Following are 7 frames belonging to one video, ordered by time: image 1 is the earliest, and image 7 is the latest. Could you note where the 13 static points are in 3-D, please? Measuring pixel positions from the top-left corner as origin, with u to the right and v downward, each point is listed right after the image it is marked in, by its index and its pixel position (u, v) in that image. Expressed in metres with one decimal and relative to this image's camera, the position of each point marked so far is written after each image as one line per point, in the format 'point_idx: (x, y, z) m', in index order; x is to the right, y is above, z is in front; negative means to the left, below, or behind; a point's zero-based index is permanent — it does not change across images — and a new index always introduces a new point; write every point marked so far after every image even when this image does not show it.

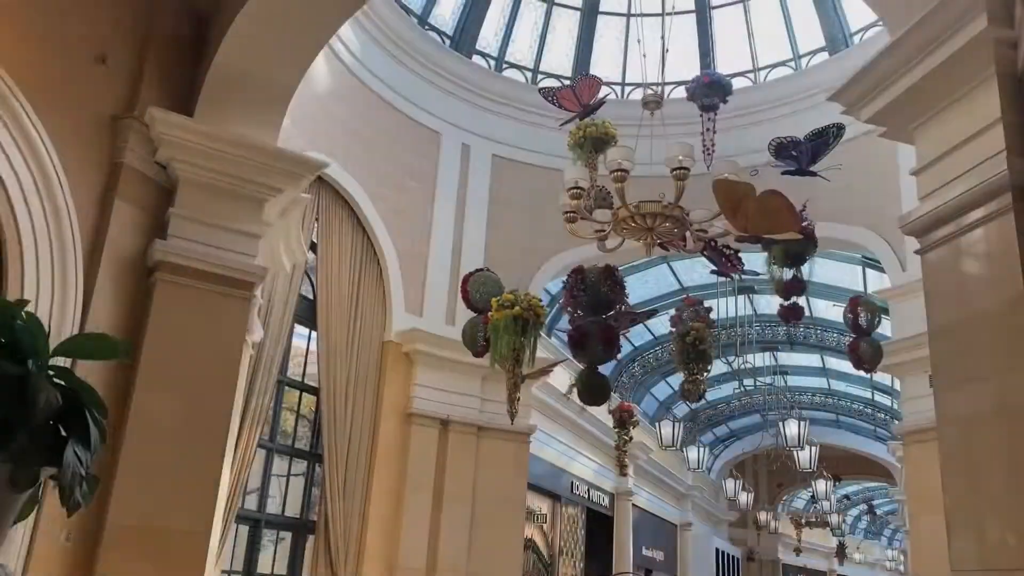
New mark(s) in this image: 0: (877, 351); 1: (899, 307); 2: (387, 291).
0: (+2.9, -0.5, +6.4) m
1: (+3.6, -0.2, +7.6) m
2: (-1.2, 0.0, +8.1) m
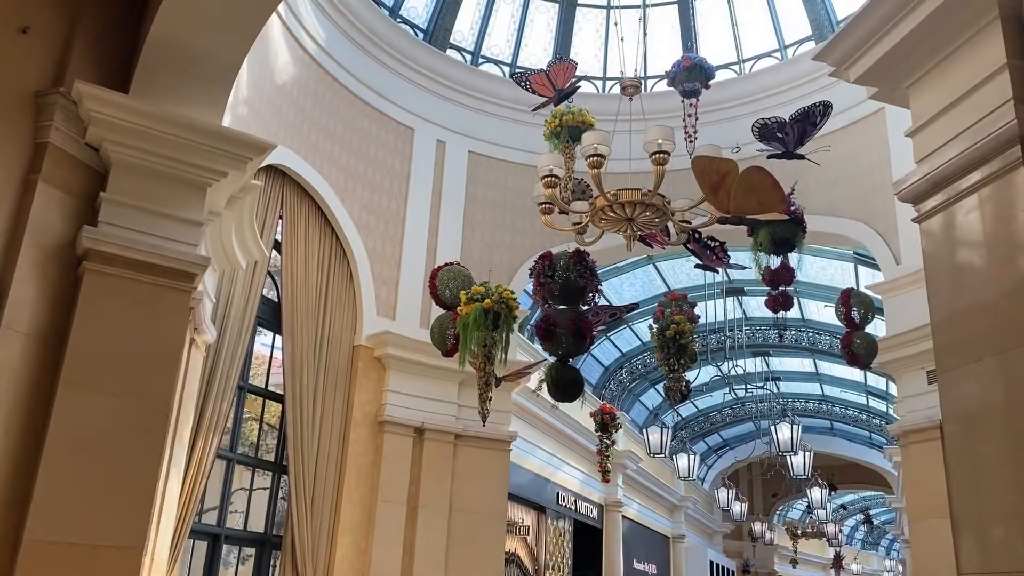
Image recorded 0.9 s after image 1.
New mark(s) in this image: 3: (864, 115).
0: (+2.7, -0.4, +6.1) m
1: (+3.4, -0.1, +7.2) m
2: (-1.5, 0.0, +7.7) m
3: (+3.4, +1.7, +7.9) m
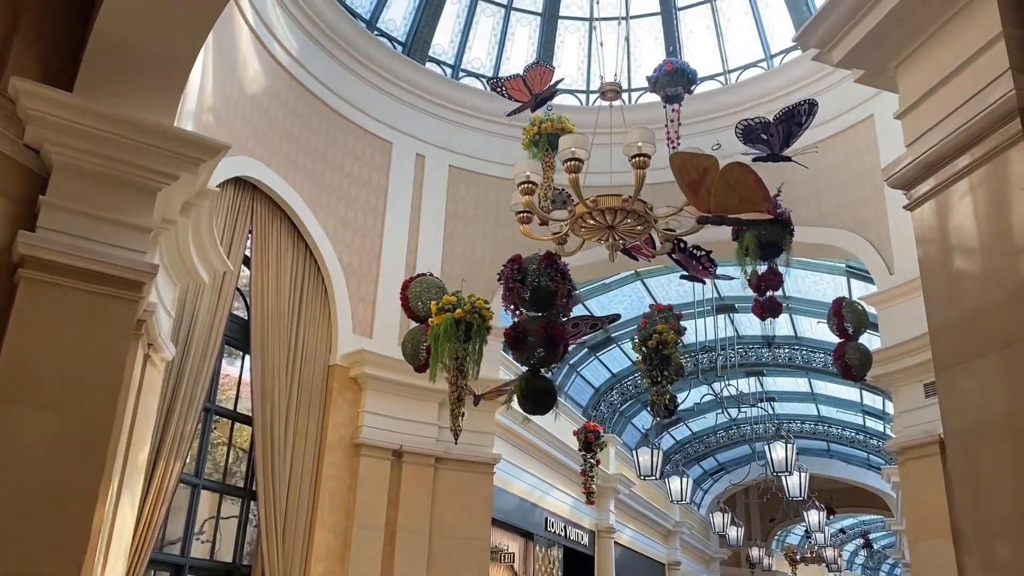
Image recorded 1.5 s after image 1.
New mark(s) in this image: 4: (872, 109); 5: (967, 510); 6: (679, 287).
0: (+2.5, -0.5, +5.8) m
1: (+3.2, -0.2, +7.0) m
2: (-1.6, -0.2, +7.4) m
3: (+3.2, +1.6, +7.7) m
4: (+3.4, +1.7, +7.6) m
5: (+1.3, -0.6, +2.4) m
6: (+2.2, +0.1, +10.9) m
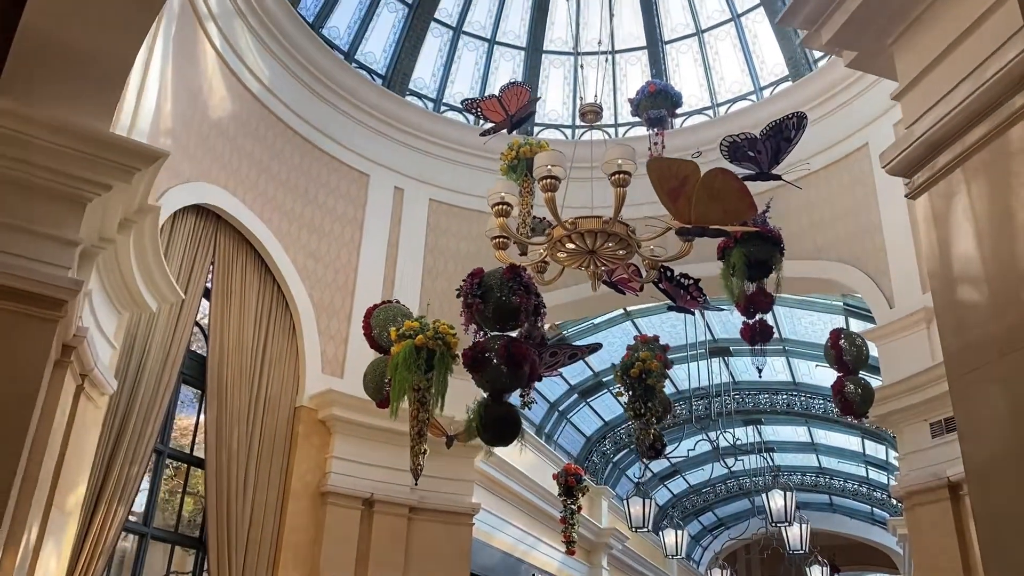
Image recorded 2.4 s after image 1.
0: (+2.4, -0.7, +5.4) m
1: (+3.0, -0.5, +6.6) m
2: (-1.8, -0.5, +7.0) m
3: (+3.1, +1.2, +7.4) m
4: (+3.2, +1.4, +7.3) m
5: (+1.2, -0.6, +1.9) m
6: (+2.1, -0.4, +10.5) m
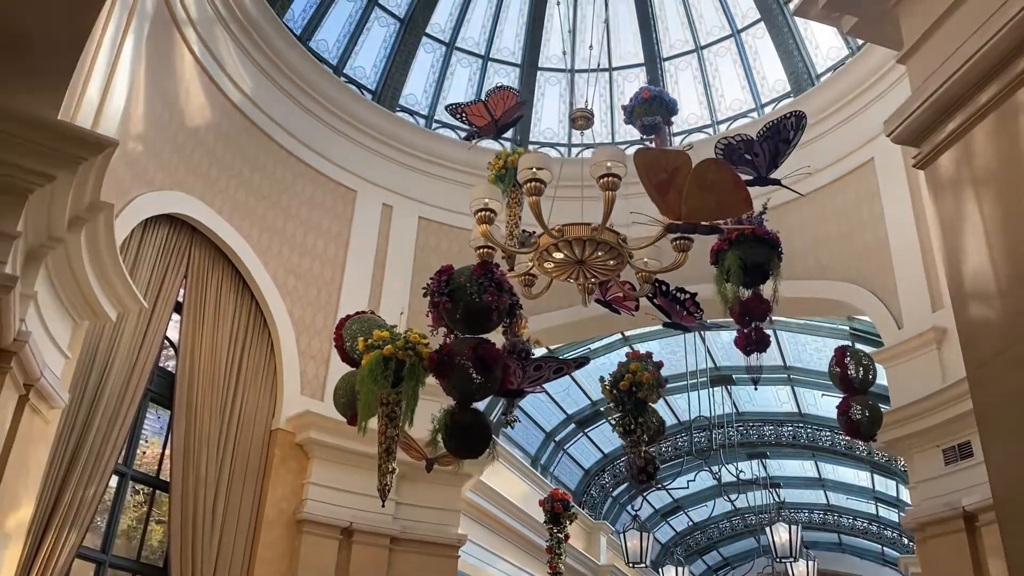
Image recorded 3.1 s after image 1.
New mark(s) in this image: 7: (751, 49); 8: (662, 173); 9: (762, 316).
0: (+2.2, -0.8, +5.0) m
1: (+2.9, -0.6, +6.2) m
2: (-1.9, -0.7, +6.7) m
3: (+3.0, +1.1, +7.2) m
4: (+3.1, +1.2, +7.0) m
5: (+1.0, -0.5, +1.6) m
6: (+2.0, -0.7, +10.2) m
7: (+2.4, +2.4, +8.2) m
8: (+0.6, +0.5, +3.5) m
9: (+1.2, -0.1, +4.0) m
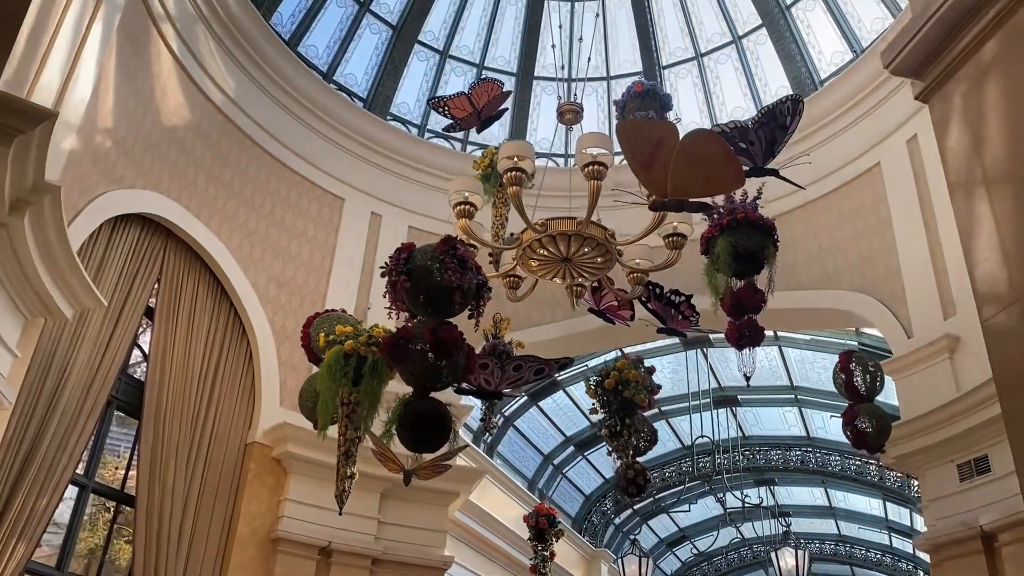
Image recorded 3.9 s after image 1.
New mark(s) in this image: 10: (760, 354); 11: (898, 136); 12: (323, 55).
0: (+2.1, -0.8, +4.7) m
1: (+2.8, -0.7, +5.9) m
2: (-2.0, -0.7, +6.4) m
3: (+2.9, +1.0, +6.9) m
4: (+3.0, +1.1, +6.7) m
5: (+0.9, -0.4, +1.3) m
6: (+1.9, -0.9, +9.8) m
7: (+2.4, +2.3, +8.0) m
8: (+0.5, +0.6, +3.2) m
9: (+1.1, -0.1, +3.6) m
10: (+3.0, -0.8, +9.7) m
11: (+3.1, +1.2, +6.6) m
12: (-1.8, +2.2, +7.7) m
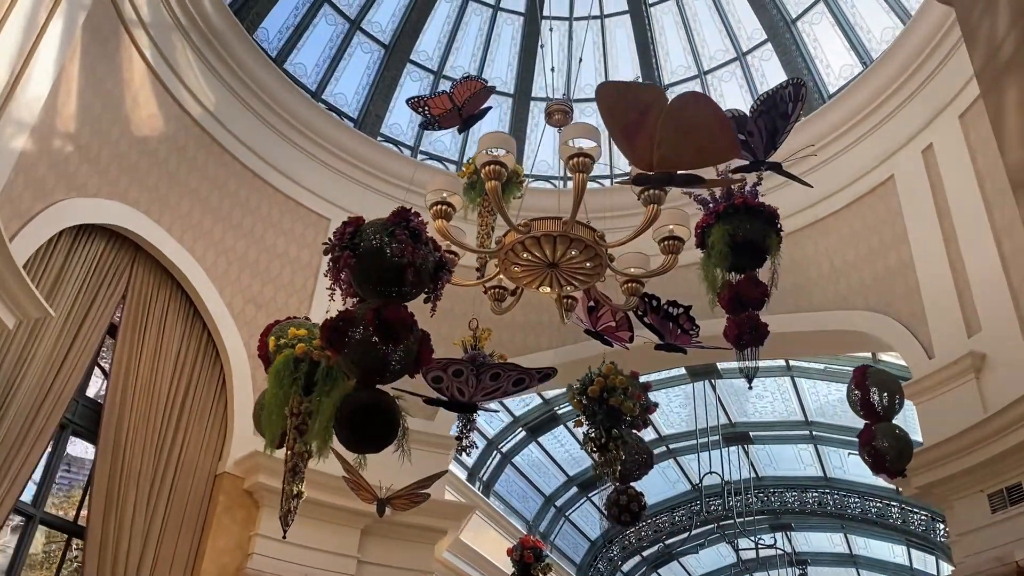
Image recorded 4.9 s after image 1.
0: (+2.0, -0.8, +4.2) m
1: (+2.8, -0.8, +5.4) m
2: (-2.1, -0.9, +6.0) m
3: (+2.8, +0.8, +6.5) m
4: (+3.0, +0.9, +6.3) m
5: (+0.7, -0.2, +0.9) m
6: (+1.9, -1.3, +9.3) m
7: (+2.3, +2.1, +7.7) m
8: (+0.4, +0.6, +2.8) m
9: (+1.0, -0.1, +3.2) m
10: (+2.9, -1.1, +9.2) m
11: (+3.1, +1.1, +6.2) m
12: (-1.8, +2.0, +7.5) m
